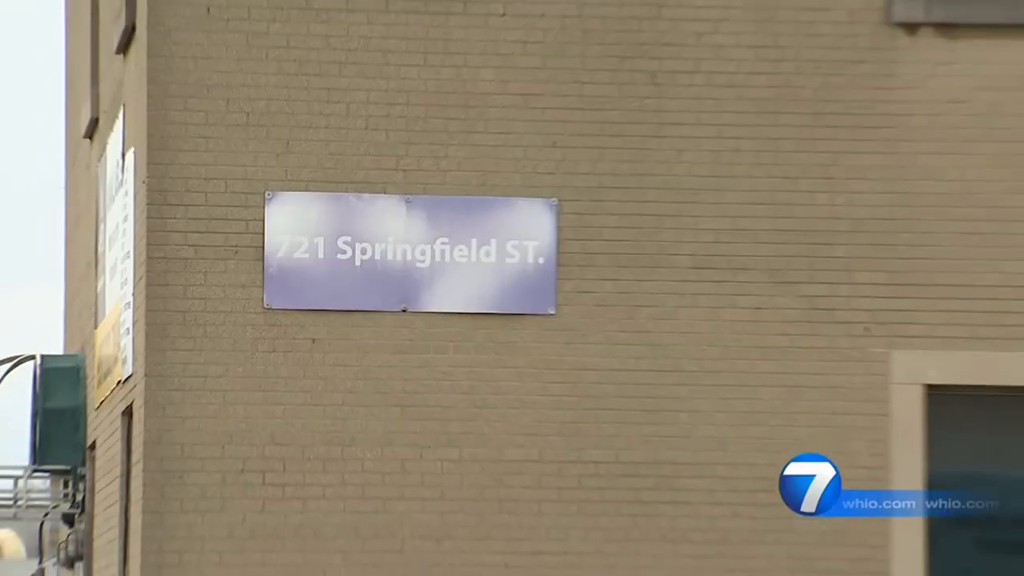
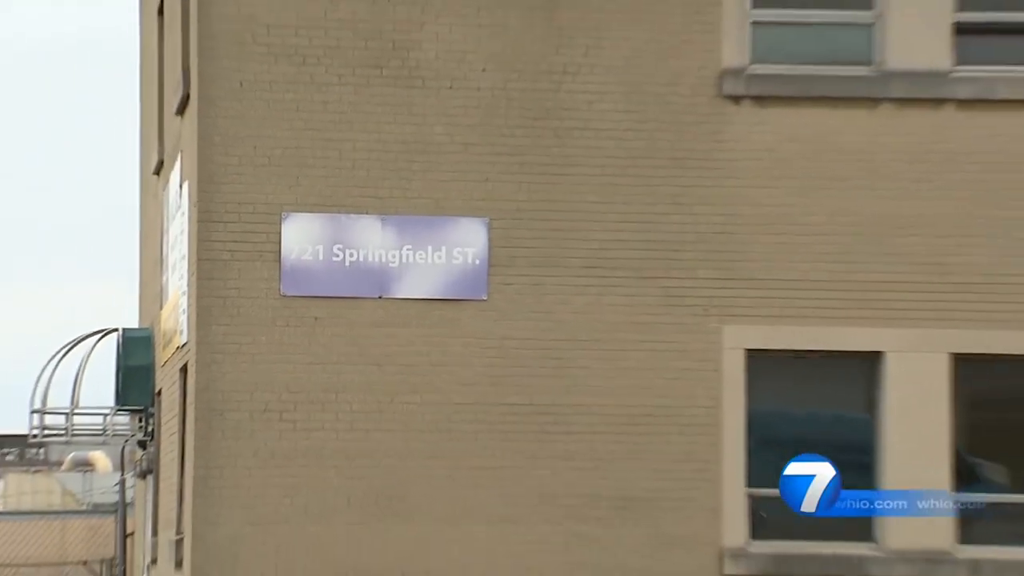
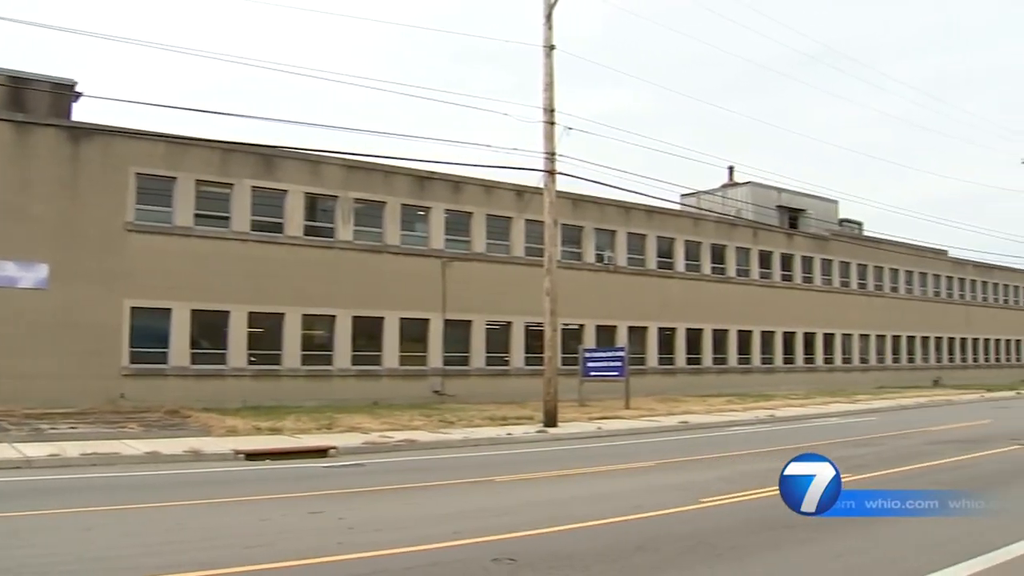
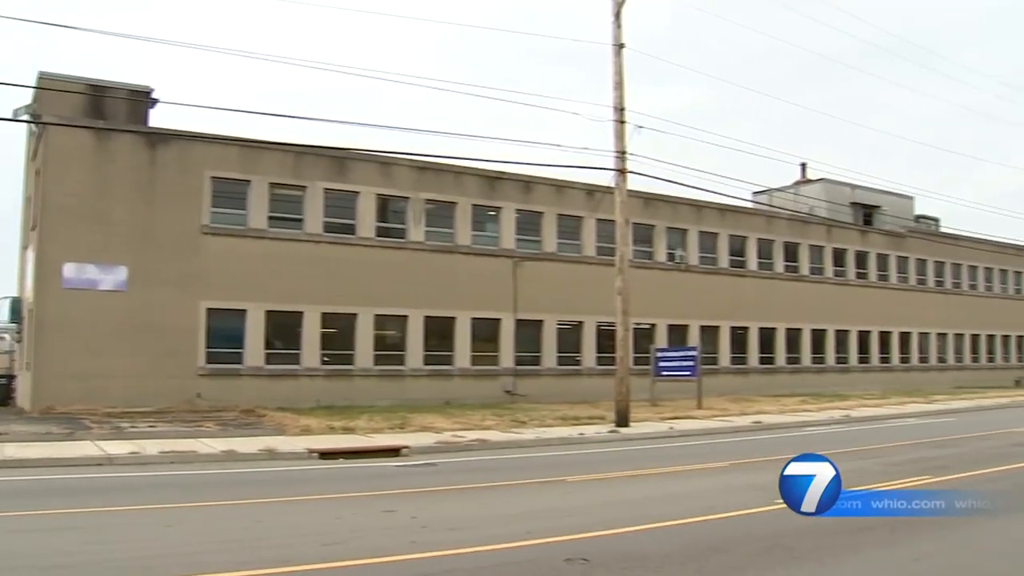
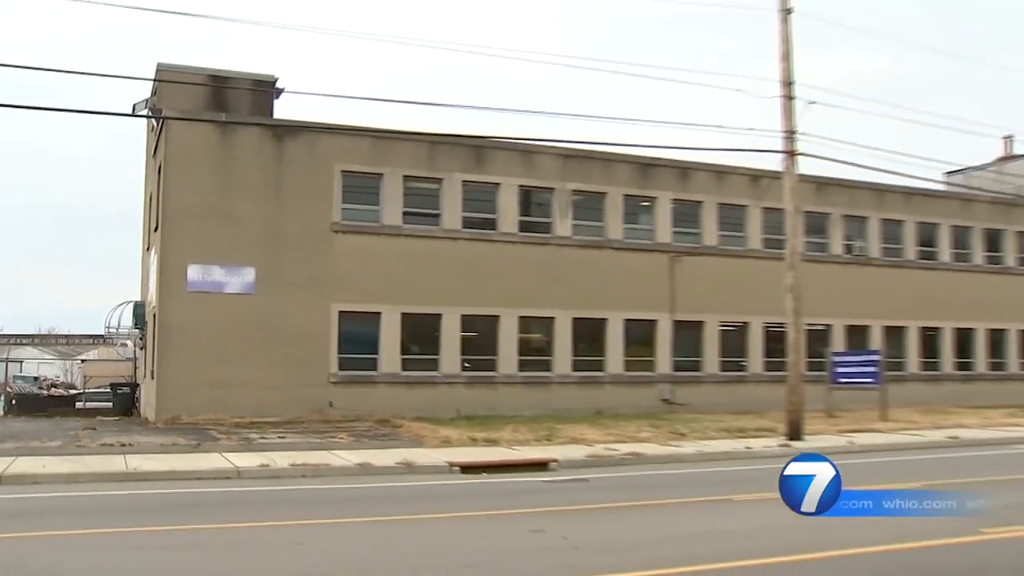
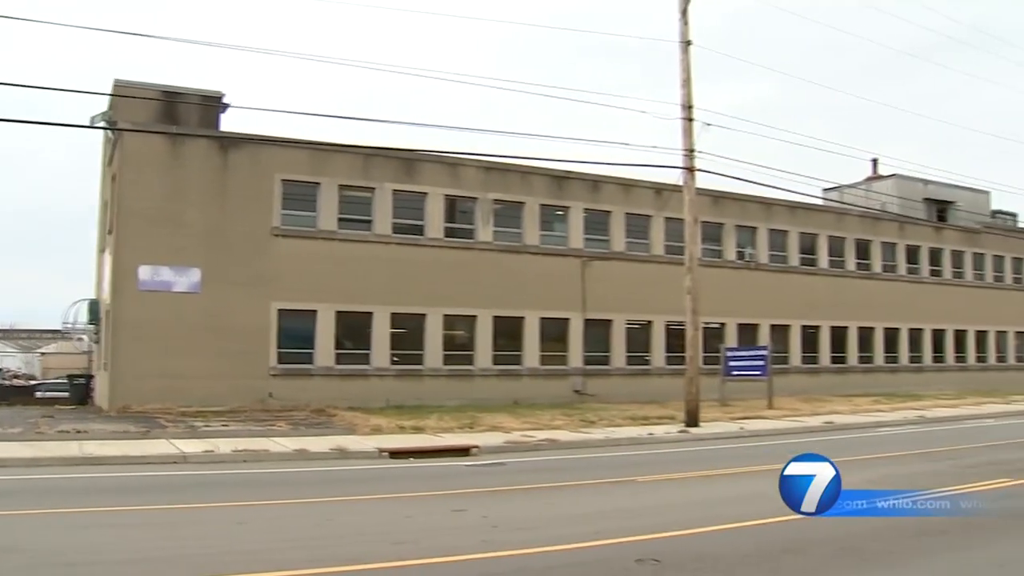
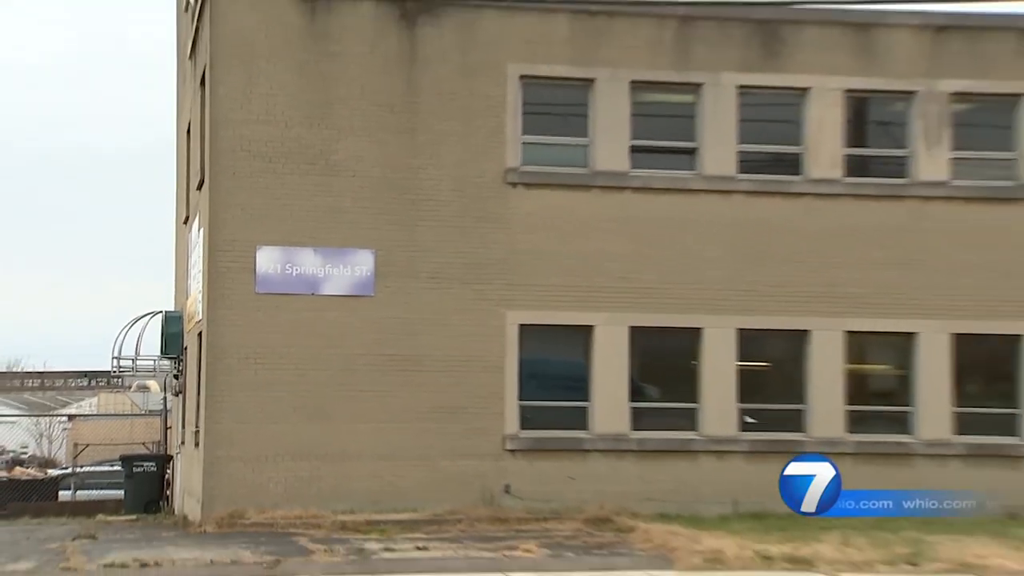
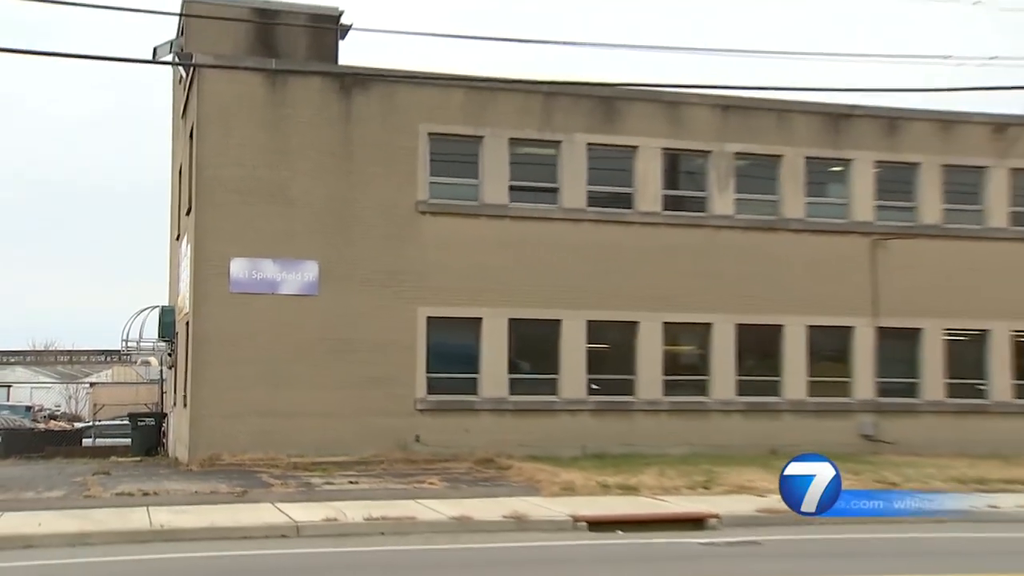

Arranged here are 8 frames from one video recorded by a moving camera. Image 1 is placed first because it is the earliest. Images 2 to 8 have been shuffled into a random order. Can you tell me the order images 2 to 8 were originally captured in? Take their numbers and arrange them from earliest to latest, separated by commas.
2, 7, 8, 5, 6, 4, 3
